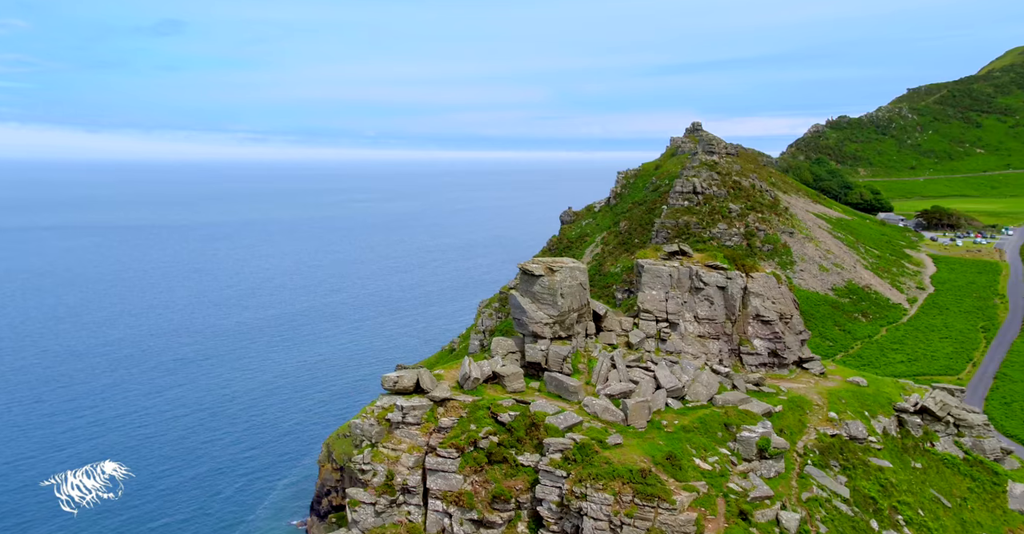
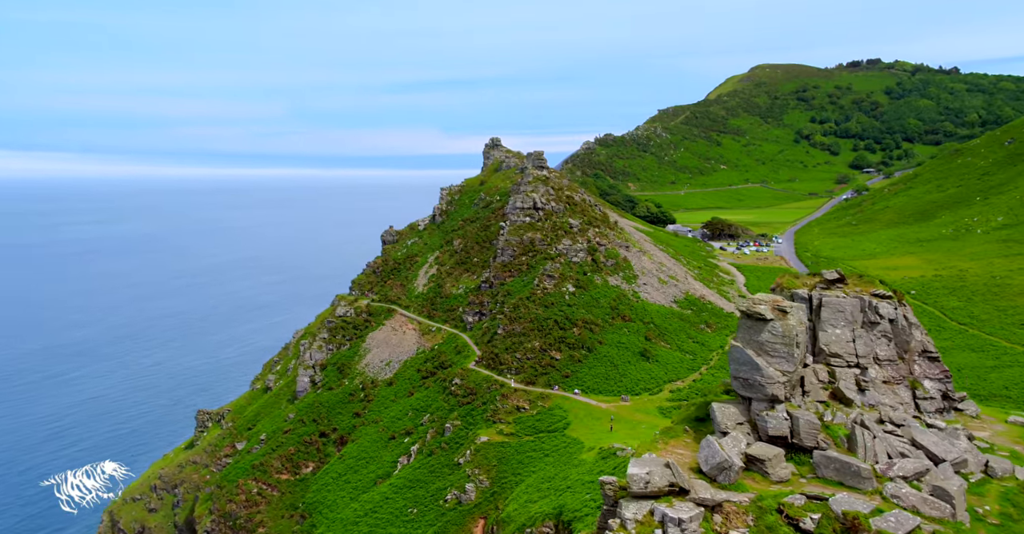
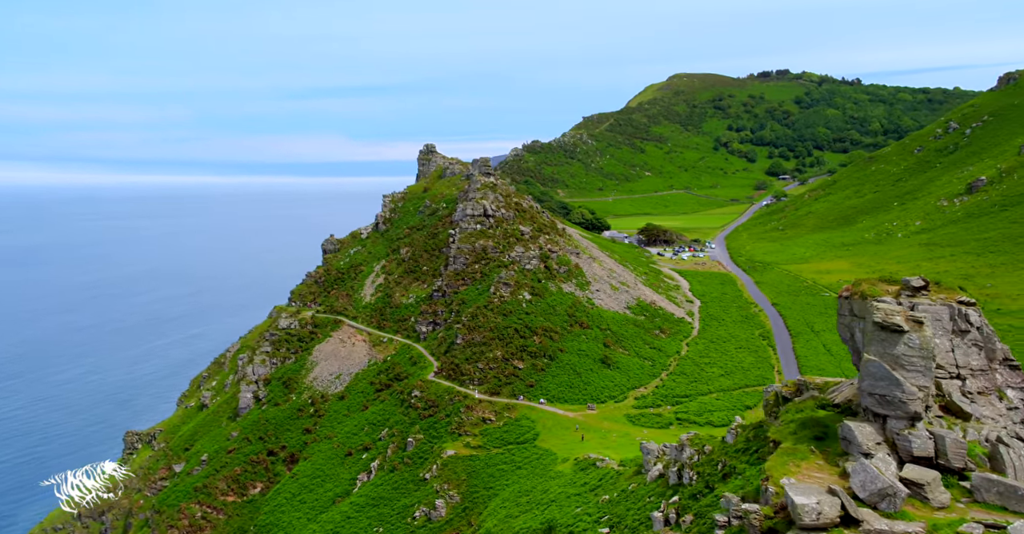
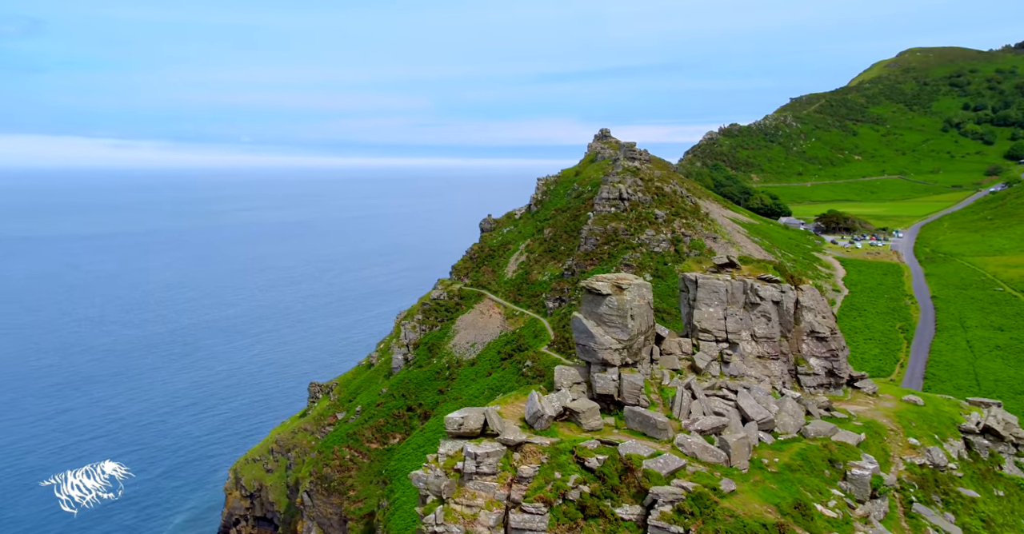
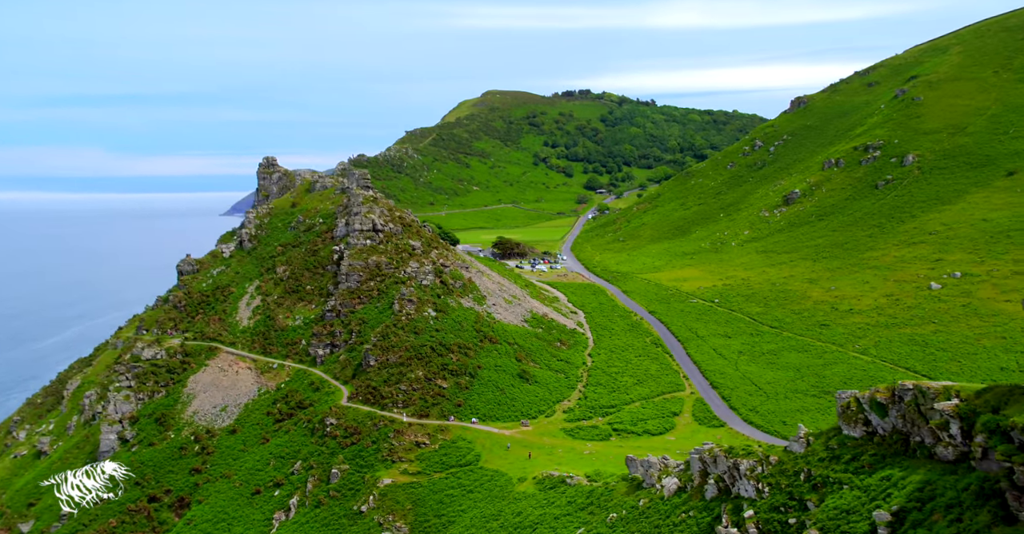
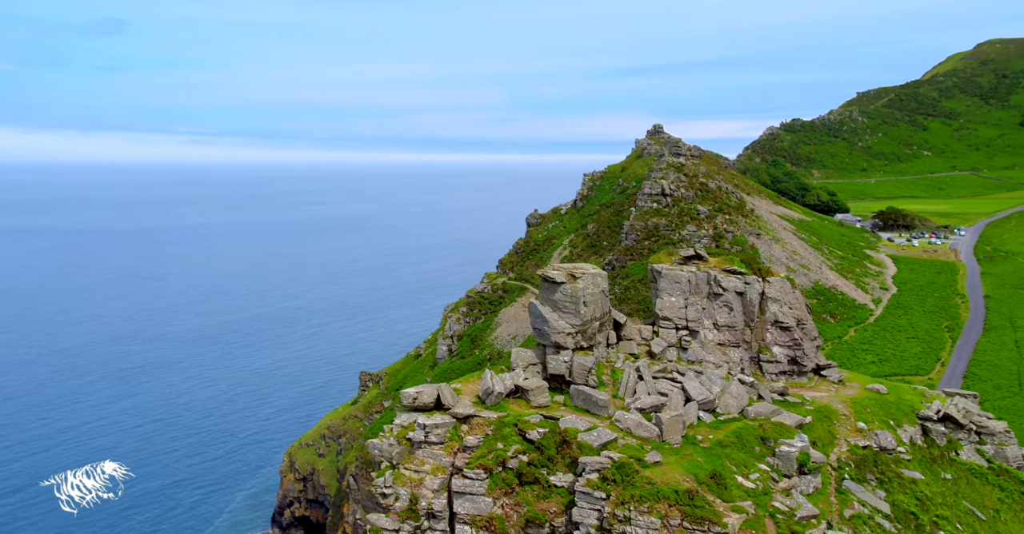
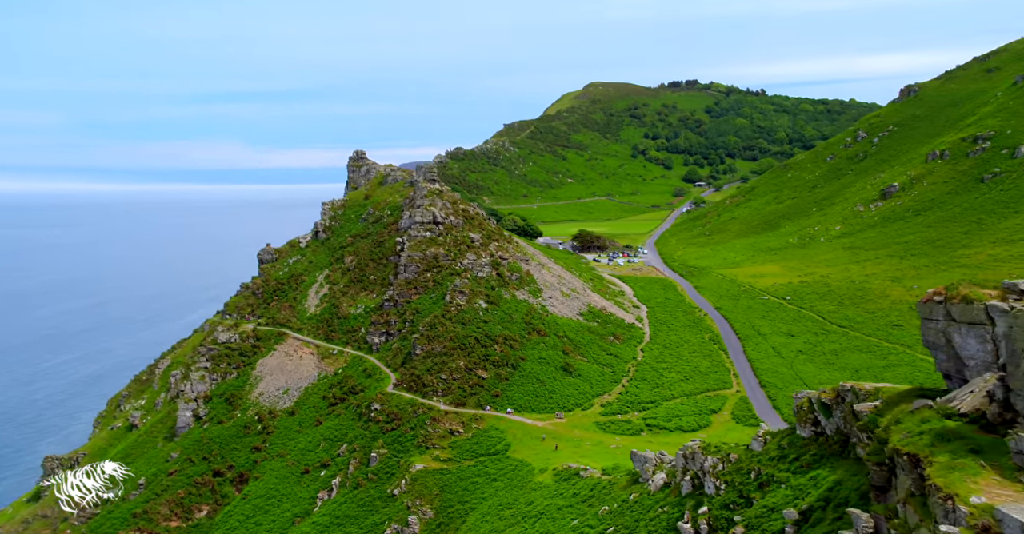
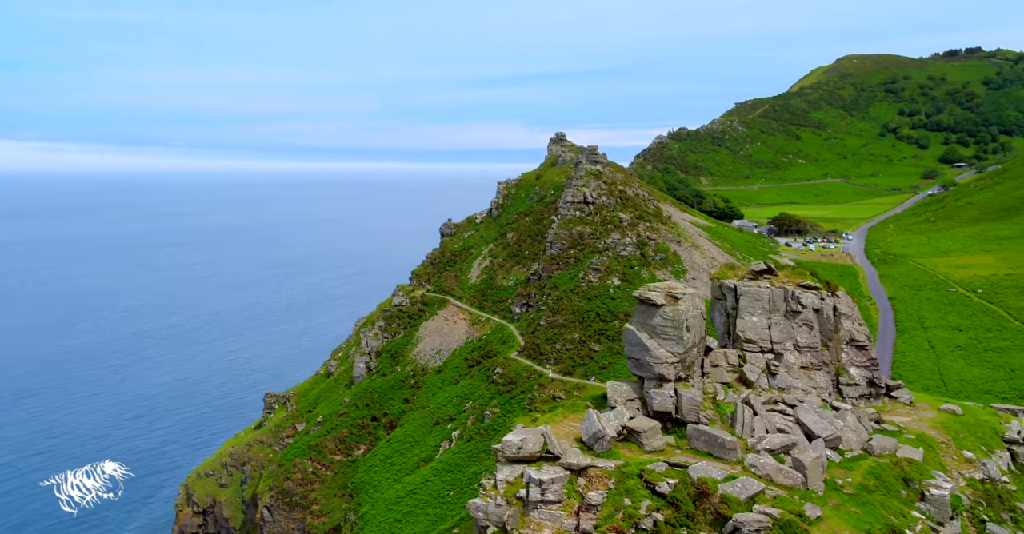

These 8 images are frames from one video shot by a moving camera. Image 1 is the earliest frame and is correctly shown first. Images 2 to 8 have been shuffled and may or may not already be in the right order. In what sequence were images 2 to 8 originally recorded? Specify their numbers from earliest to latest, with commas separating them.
6, 4, 8, 2, 3, 7, 5
